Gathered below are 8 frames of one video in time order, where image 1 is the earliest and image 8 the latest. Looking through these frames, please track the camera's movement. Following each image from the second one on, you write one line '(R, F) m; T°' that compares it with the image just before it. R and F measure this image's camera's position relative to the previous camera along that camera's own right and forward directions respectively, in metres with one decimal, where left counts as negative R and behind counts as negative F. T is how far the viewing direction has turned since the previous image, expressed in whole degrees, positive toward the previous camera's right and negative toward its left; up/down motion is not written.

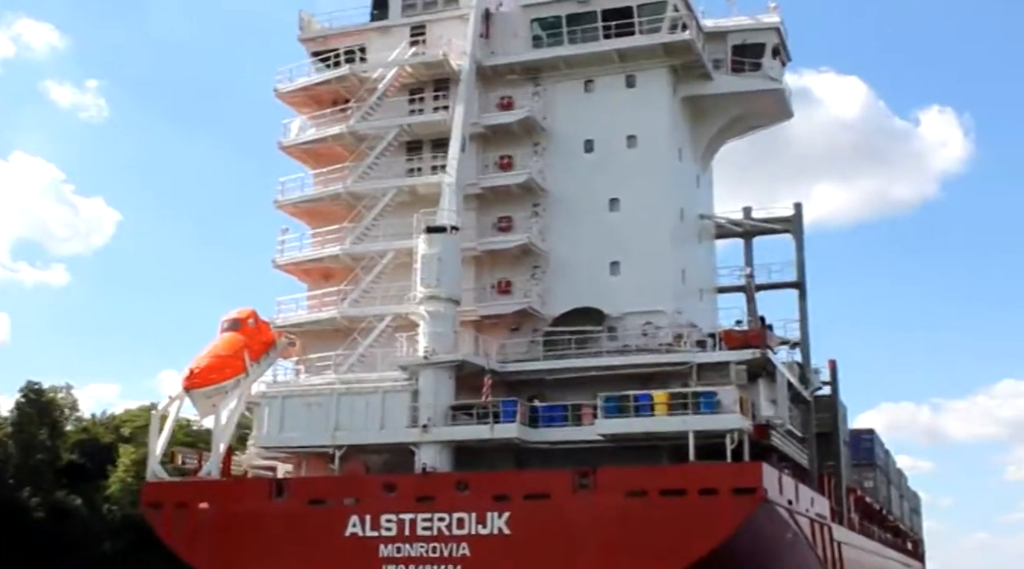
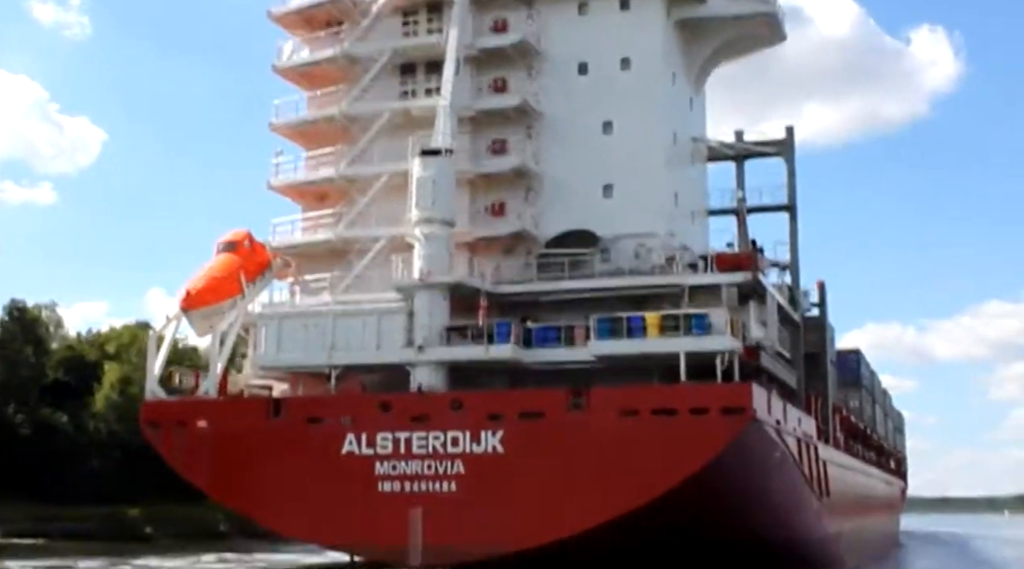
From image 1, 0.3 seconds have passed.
(-0.1, -0.1) m; +1°
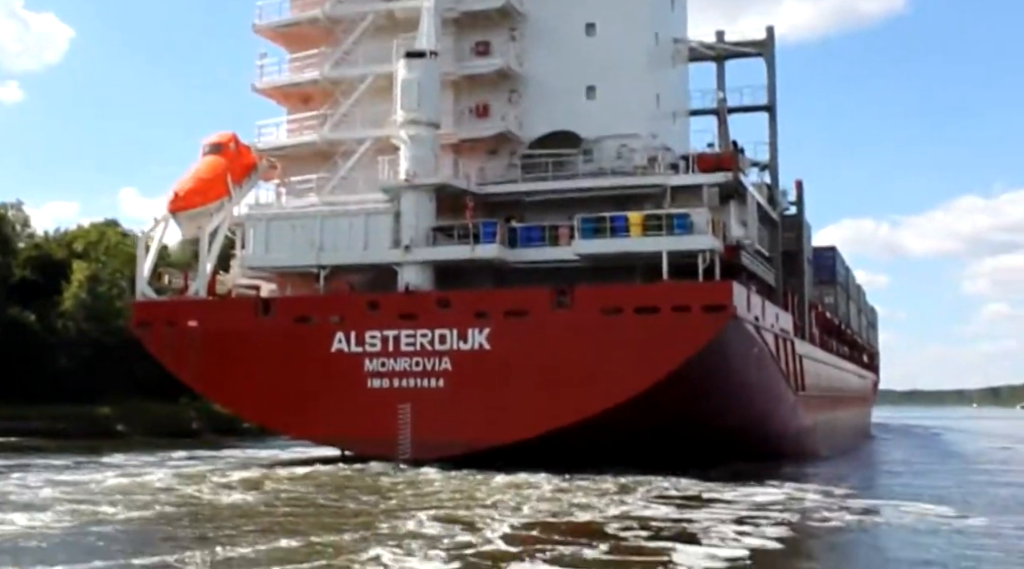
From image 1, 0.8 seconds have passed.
(-0.1, -0.3) m; +1°
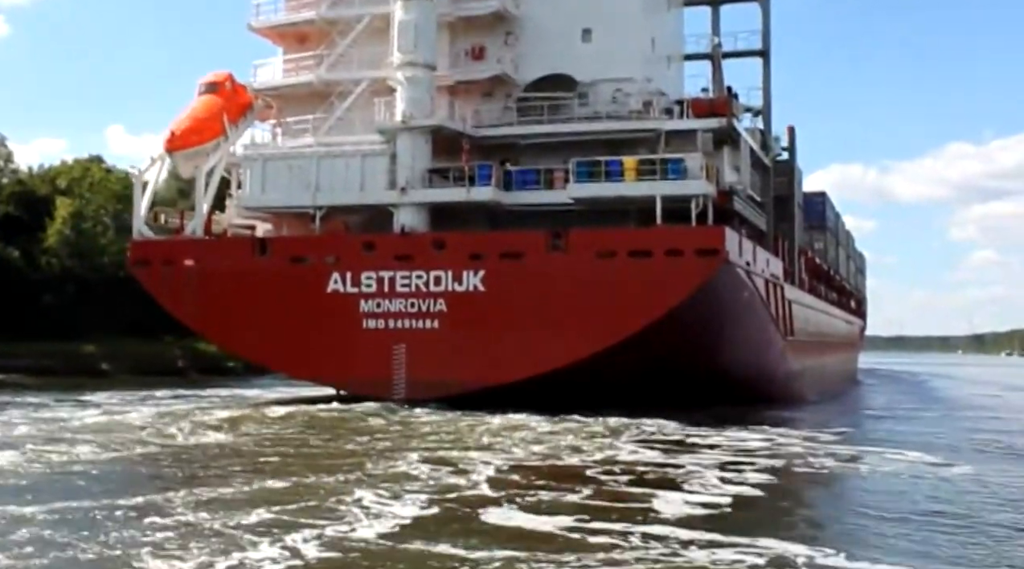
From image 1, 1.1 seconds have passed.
(-0.1, -0.2) m; +1°
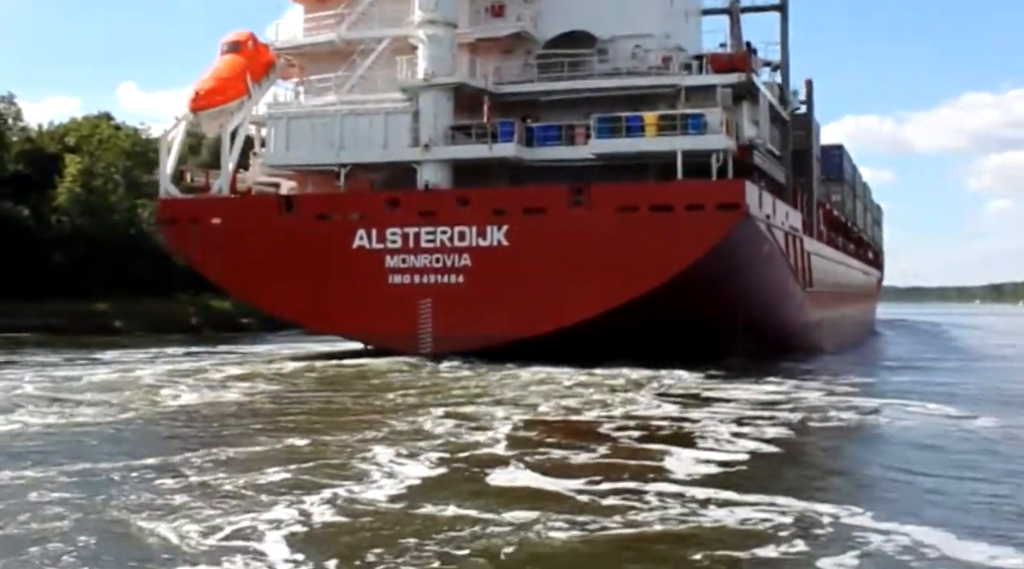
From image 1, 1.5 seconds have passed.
(-0.1, -0.3) m; -1°
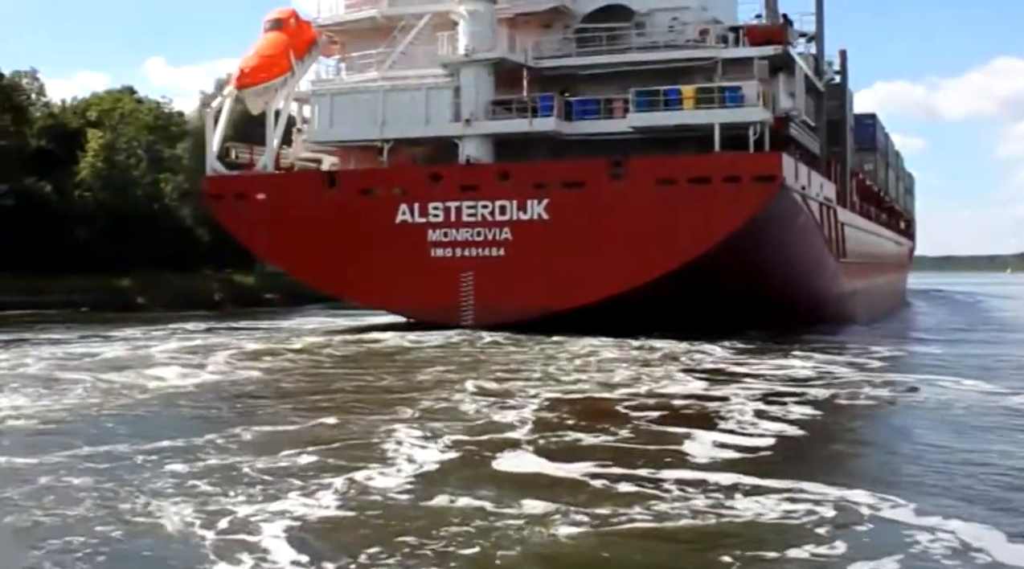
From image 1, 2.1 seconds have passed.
(-0.2, -0.4) m; -1°
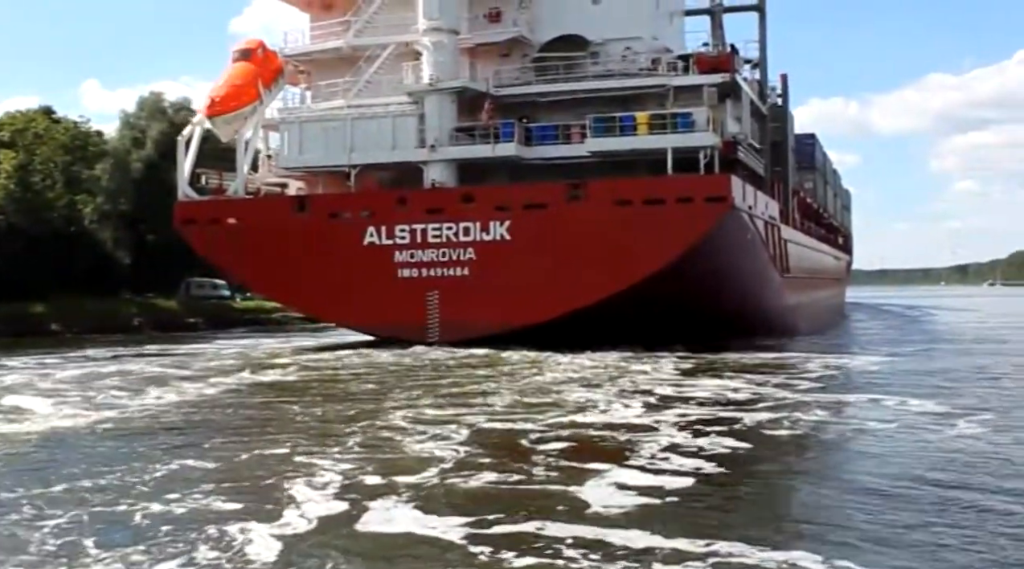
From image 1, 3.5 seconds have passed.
(-0.4, -0.8) m; +3°
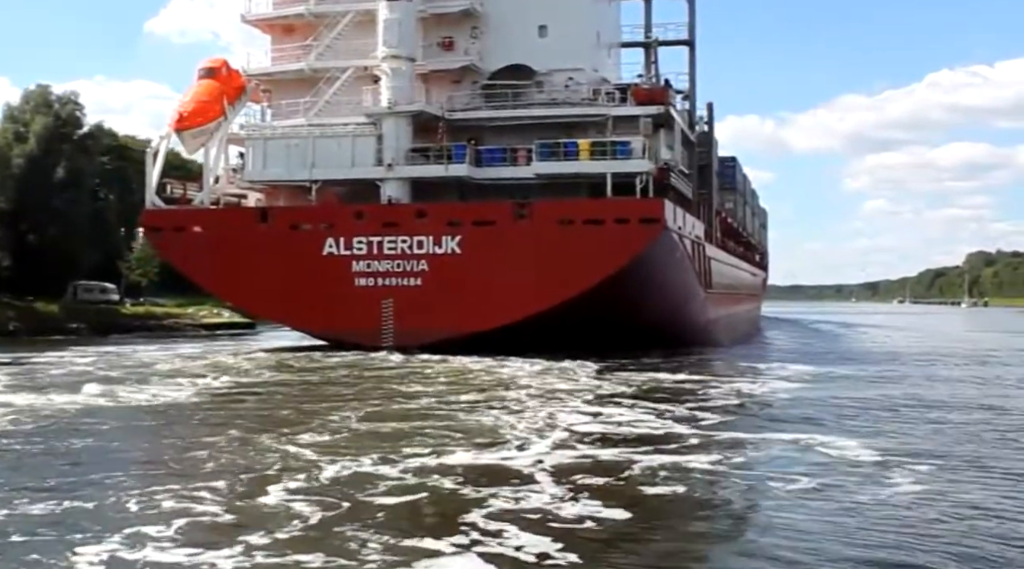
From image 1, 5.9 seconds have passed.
(-0.6, -1.5) m; +4°
